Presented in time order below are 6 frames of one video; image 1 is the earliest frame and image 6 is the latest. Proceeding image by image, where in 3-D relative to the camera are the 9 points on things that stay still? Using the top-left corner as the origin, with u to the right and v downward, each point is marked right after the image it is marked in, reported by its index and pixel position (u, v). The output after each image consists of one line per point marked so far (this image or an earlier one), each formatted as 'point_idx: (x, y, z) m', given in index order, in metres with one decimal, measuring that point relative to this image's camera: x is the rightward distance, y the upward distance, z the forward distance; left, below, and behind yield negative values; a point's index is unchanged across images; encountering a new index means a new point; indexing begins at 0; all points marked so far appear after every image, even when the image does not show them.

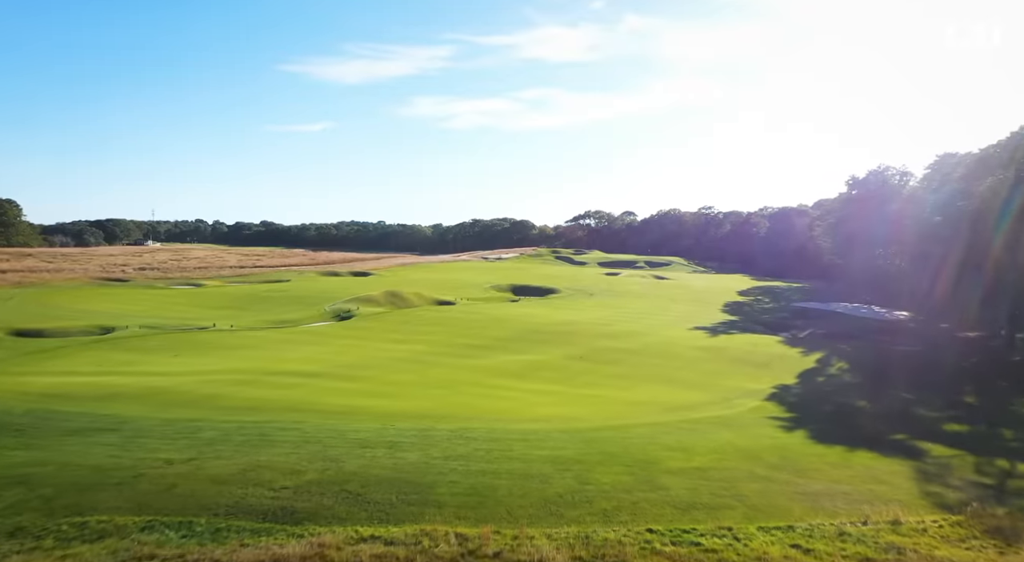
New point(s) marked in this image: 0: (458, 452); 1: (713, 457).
0: (-1.1, -3.5, +14.2) m
1: (+4.5, -3.9, +15.4) m
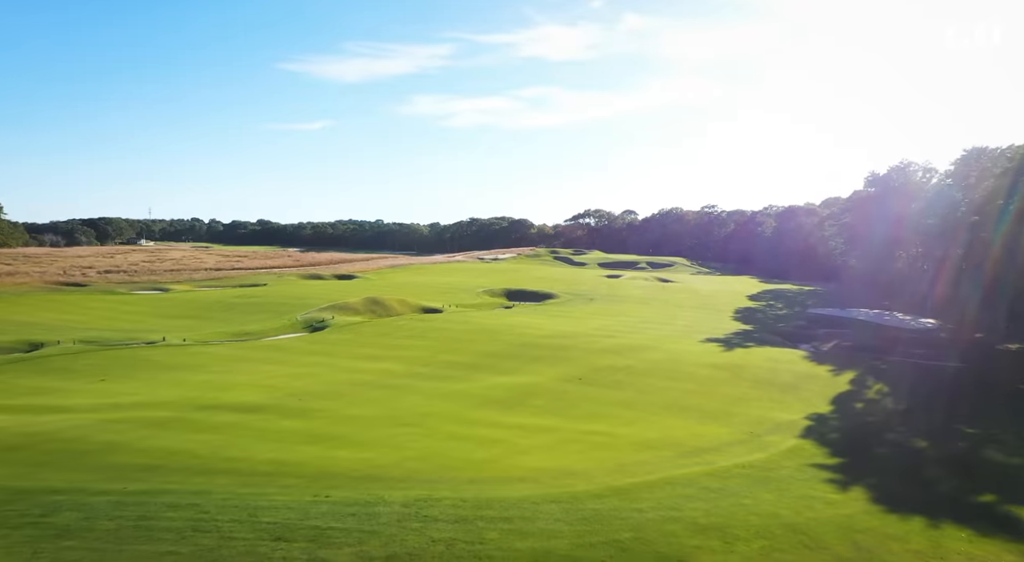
0: (-1.6, -3.9, +10.1) m
1: (+4.1, -4.3, +11.3) m
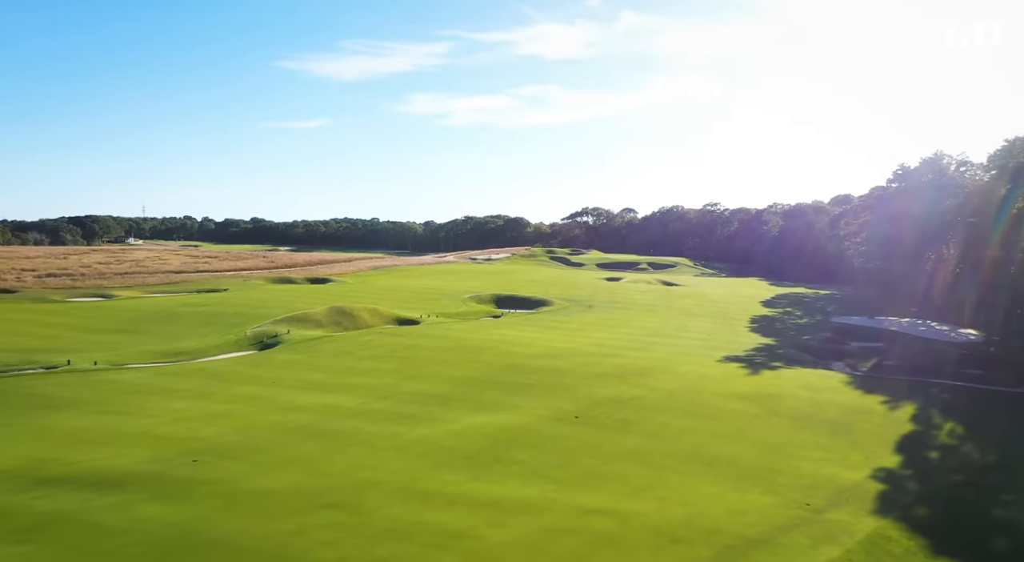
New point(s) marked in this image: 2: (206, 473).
0: (-2.1, -4.4, +4.7) m
1: (+3.5, -4.7, +5.9) m
2: (-6.4, -4.0, +14.4) m
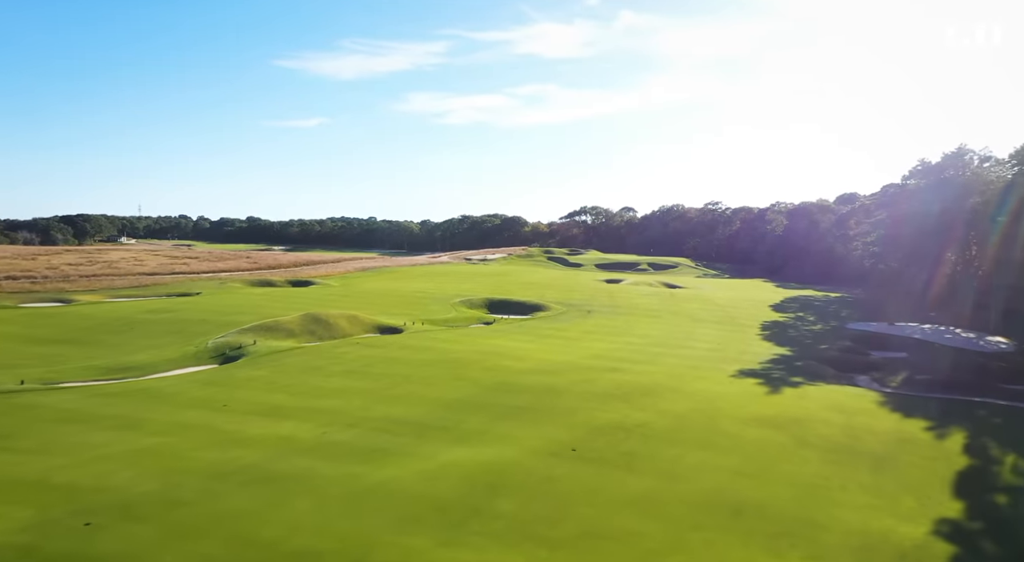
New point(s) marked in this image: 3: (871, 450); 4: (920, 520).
0: (-2.5, -4.6, +1.5) m
1: (+3.2, -5.0, +2.7) m
2: (-6.8, -4.3, +11.2) m
3: (+9.8, -4.6, +18.9) m
4: (+8.8, -5.1, +14.7) m
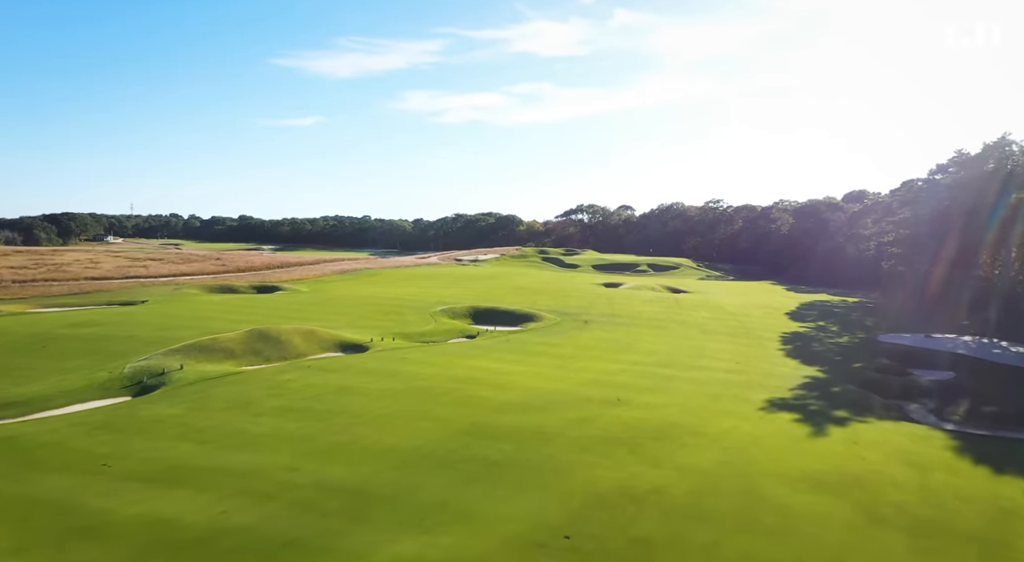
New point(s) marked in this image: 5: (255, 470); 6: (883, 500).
0: (-2.9, -5.1, -3.5) m
1: (+2.7, -5.4, -2.2) m
2: (-7.3, -4.7, +6.2) m
3: (+9.2, -5.0, +13.9) m
4: (+8.2, -5.5, +9.8) m
5: (-5.8, -4.2, +15.6) m
6: (+8.2, -4.8, +15.2) m
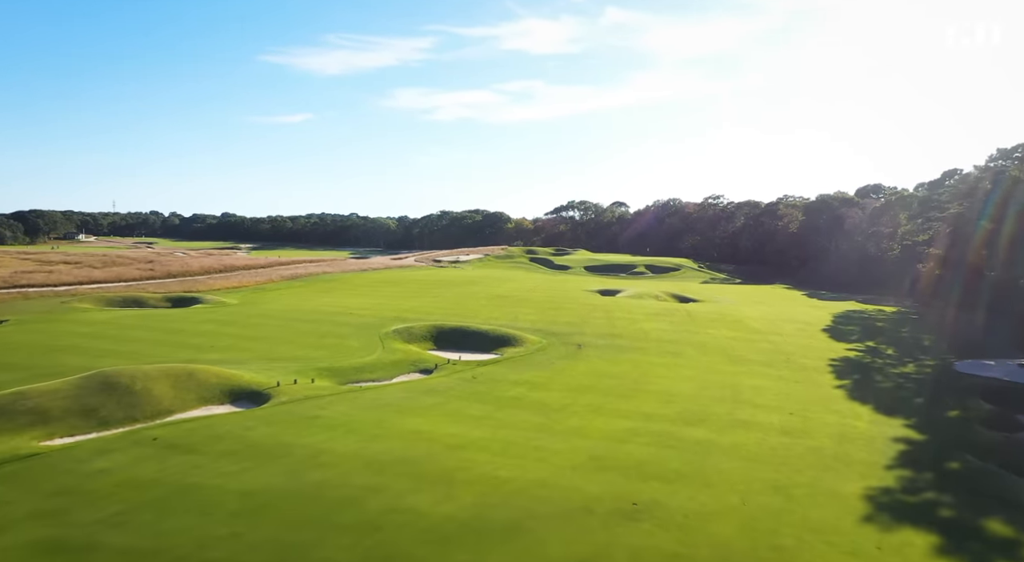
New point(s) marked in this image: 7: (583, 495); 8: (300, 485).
0: (-3.6, -5.8, -12.3) m
1: (+2.0, -6.1, -10.9) m
2: (-8.1, -5.4, -2.7) m
3: (+8.4, -5.7, +5.3) m
4: (+7.4, -6.2, +1.1) m
5: (-6.7, -4.9, +6.8) m
6: (+7.3, -5.5, +6.6) m
7: (+1.5, -4.4, +14.3) m
8: (-4.3, -4.1, +14.1) m
